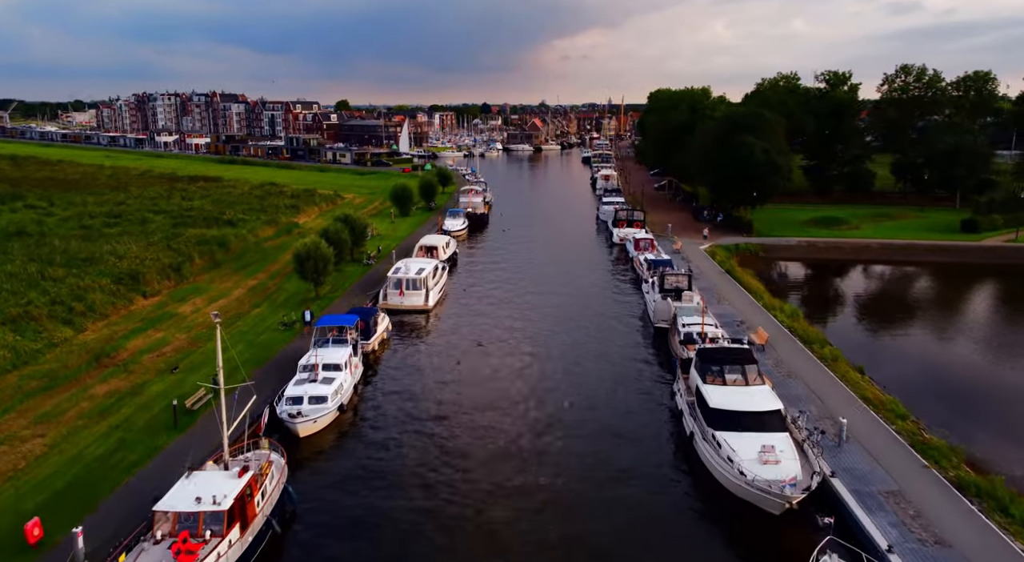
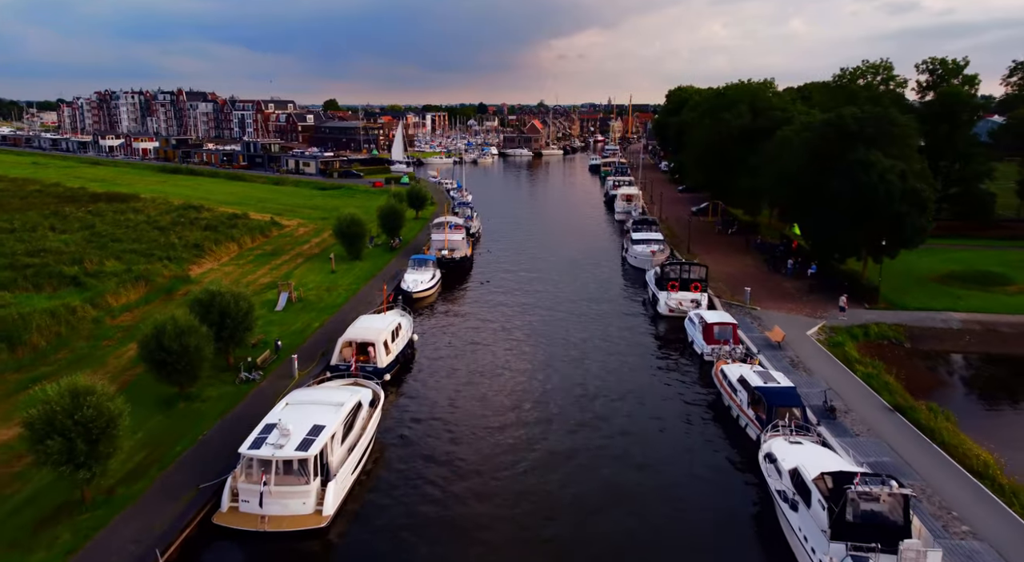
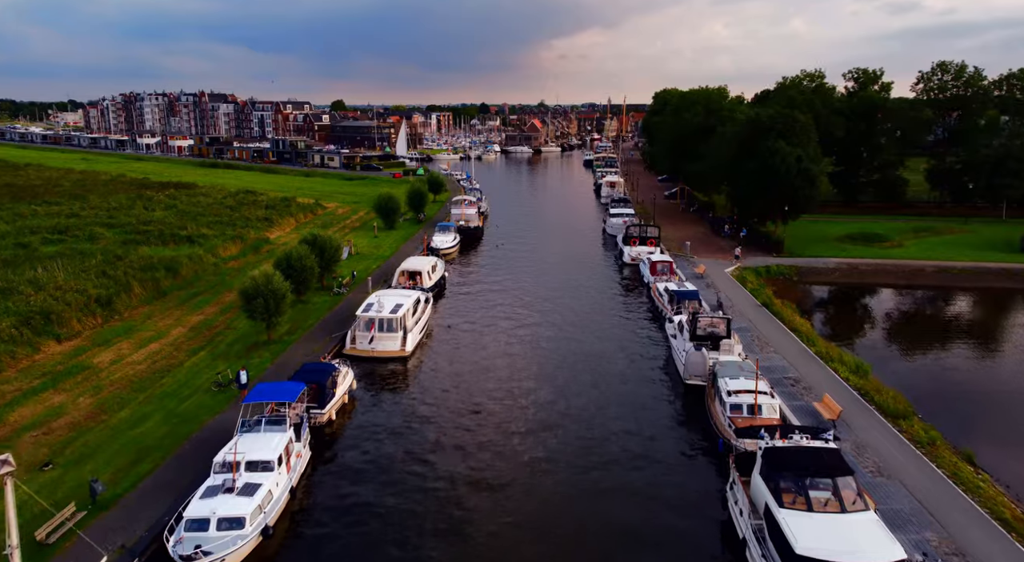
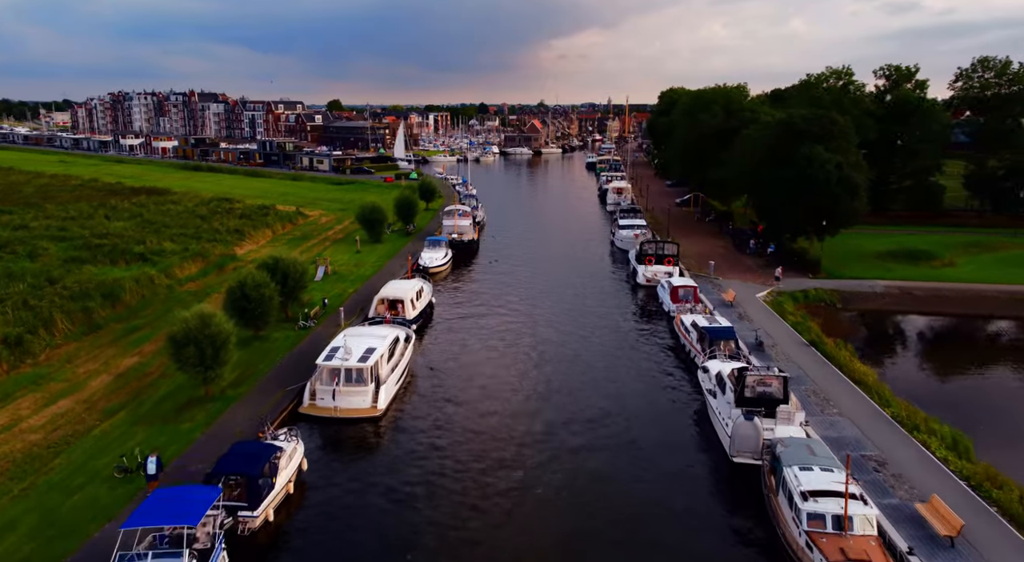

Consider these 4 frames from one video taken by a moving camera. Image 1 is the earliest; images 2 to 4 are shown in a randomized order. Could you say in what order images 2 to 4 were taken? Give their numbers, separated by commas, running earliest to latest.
3, 4, 2
